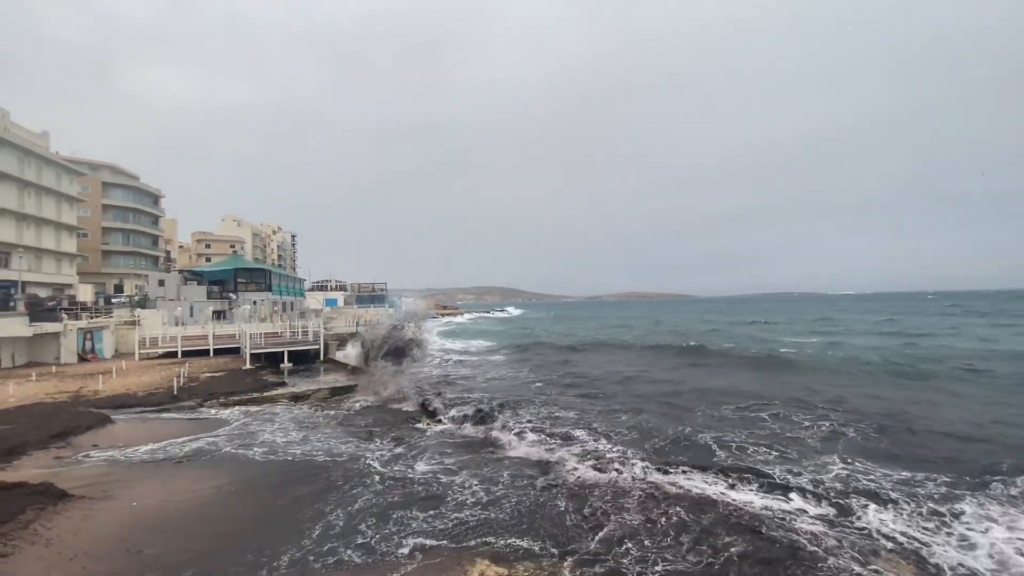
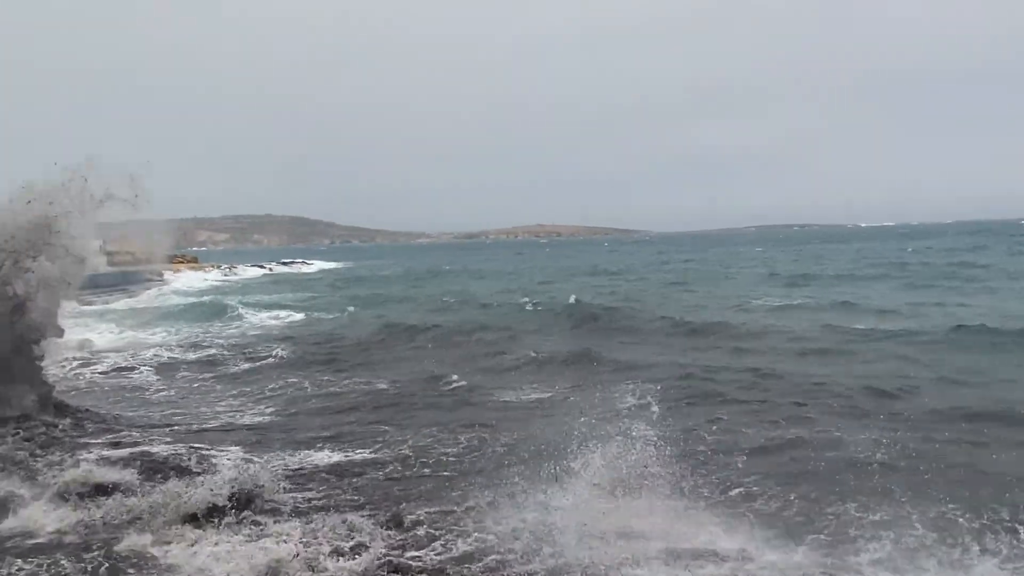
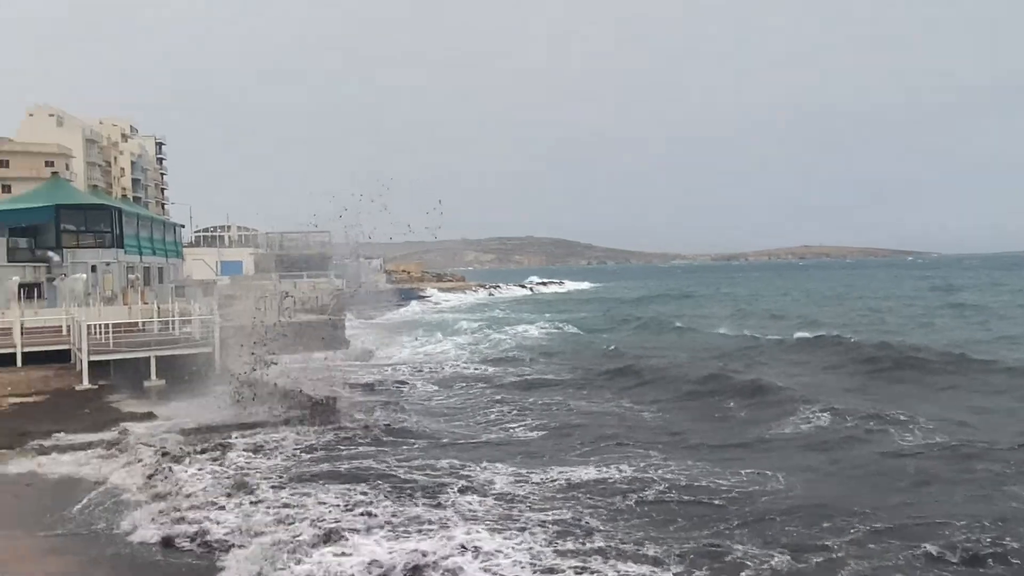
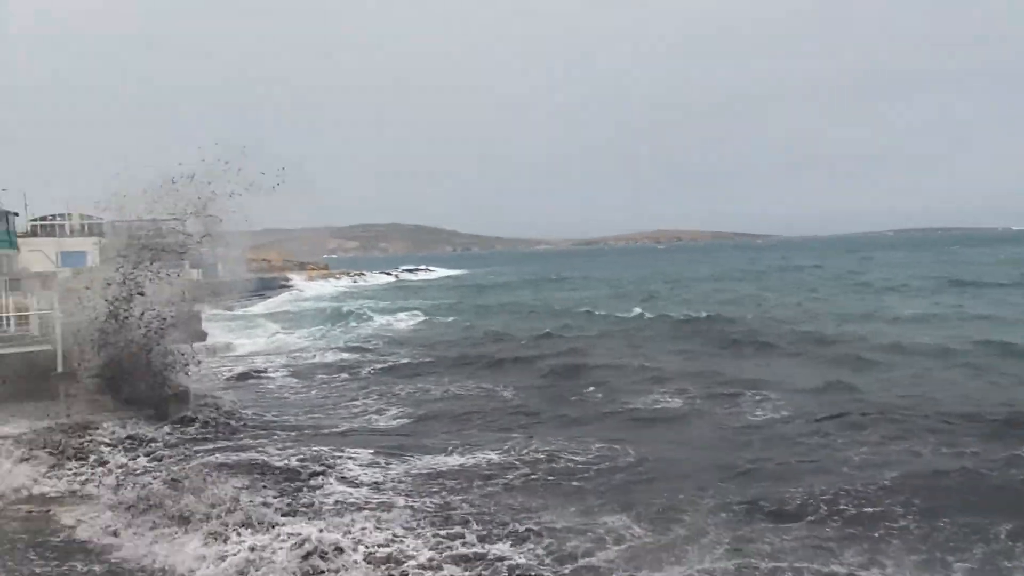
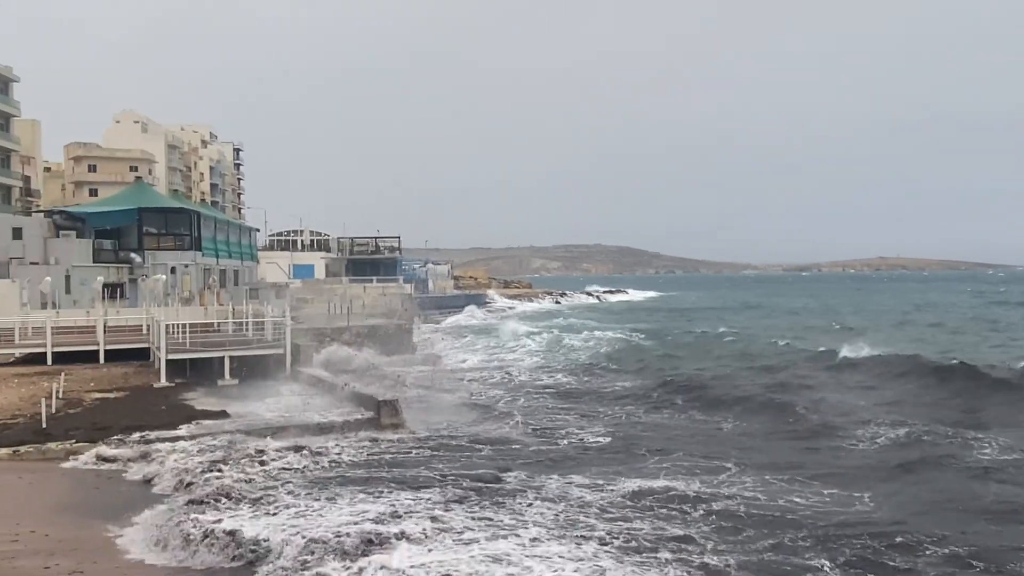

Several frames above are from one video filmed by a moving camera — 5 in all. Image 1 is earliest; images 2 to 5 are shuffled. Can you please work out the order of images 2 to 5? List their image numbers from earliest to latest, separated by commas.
2, 4, 3, 5
